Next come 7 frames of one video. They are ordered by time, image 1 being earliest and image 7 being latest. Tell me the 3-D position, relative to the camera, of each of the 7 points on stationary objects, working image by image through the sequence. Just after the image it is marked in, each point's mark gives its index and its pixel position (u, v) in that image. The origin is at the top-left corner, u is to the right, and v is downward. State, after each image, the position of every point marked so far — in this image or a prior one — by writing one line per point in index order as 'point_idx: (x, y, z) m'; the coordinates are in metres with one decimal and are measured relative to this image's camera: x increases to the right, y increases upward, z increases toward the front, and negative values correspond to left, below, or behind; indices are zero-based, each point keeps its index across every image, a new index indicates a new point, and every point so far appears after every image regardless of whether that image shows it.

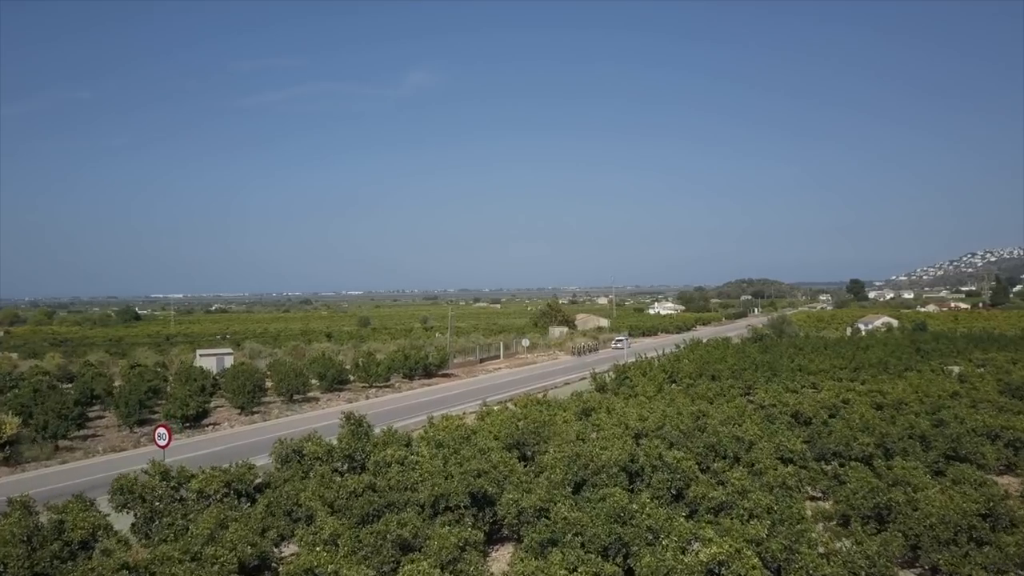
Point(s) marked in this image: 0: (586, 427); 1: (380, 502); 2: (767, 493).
0: (+2.0, -3.8, +18.1) m
1: (-2.3, -3.8, +11.9) m
2: (+4.7, -3.8, +12.3) m
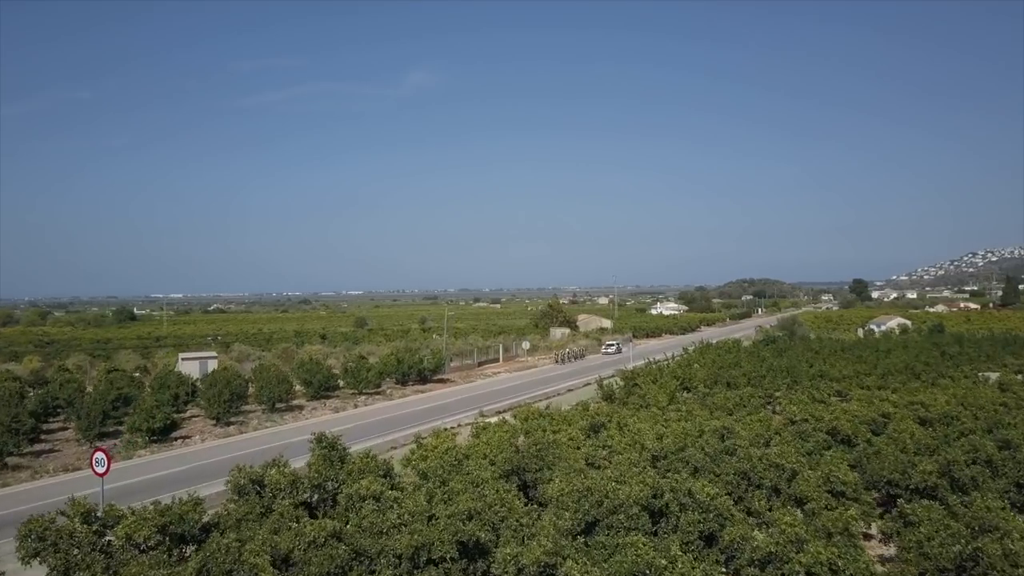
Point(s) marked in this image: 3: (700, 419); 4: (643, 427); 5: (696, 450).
0: (+2.0, -3.8, +15.7) m
1: (-2.4, -3.8, +9.6) m
2: (+4.7, -3.8, +10.0) m
3: (+5.6, -3.9, +19.8) m
4: (+3.6, -3.8, +18.4) m
5: (+4.2, -3.7, +15.1) m
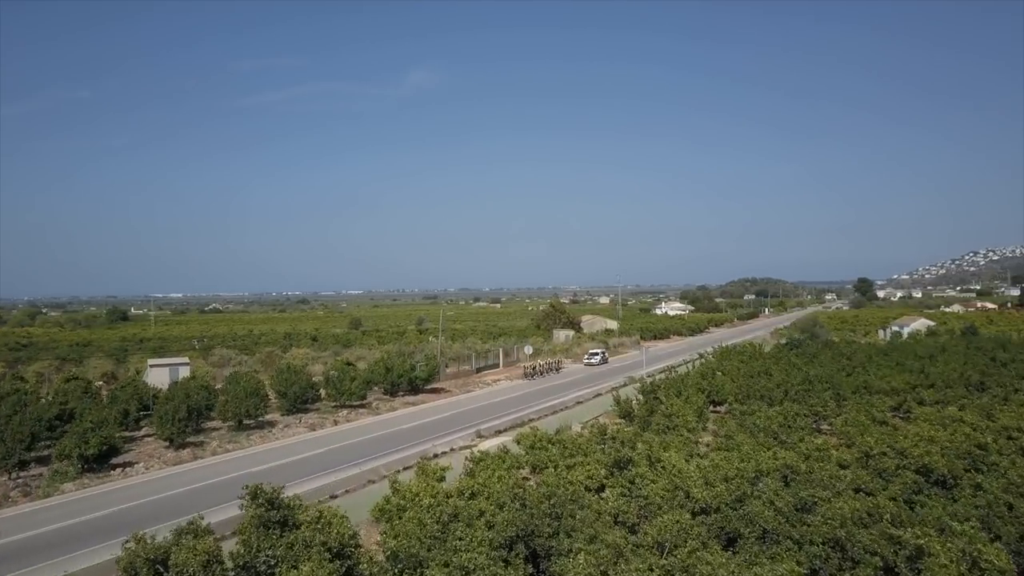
0: (+2.0, -3.8, +12.0) m
1: (-2.3, -3.8, +5.8) m
2: (+4.7, -3.8, +6.2) m
3: (+5.7, -3.9, +16.1) m
4: (+3.7, -3.8, +14.6) m
5: (+4.3, -3.7, +11.3) m
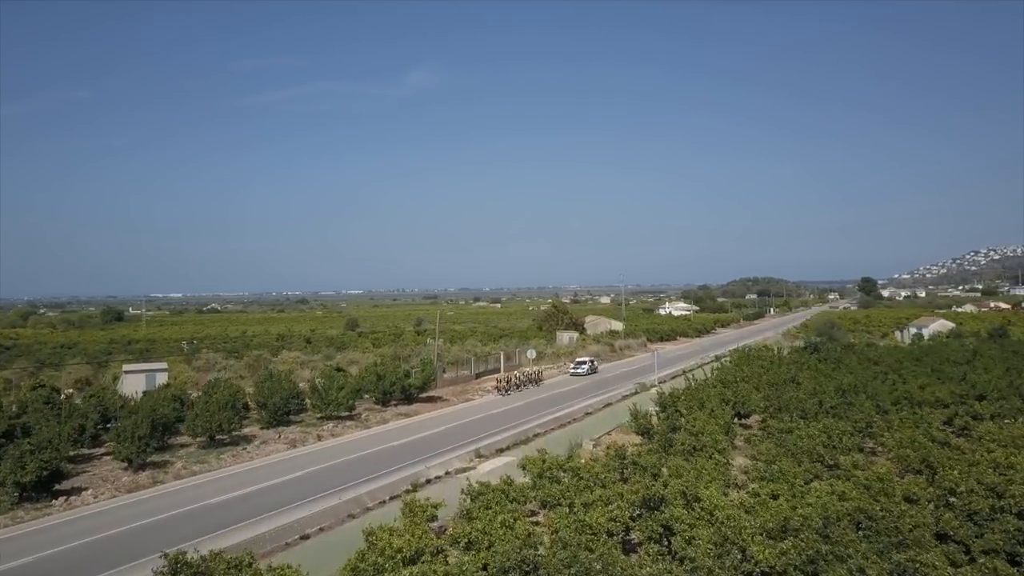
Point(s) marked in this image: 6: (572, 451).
0: (+2.1, -3.8, +9.3) m
1: (-2.2, -3.8, +3.1) m
2: (+4.8, -3.8, +3.5) m
3: (+5.8, -3.9, +13.4) m
4: (+3.8, -3.8, +11.9) m
5: (+4.4, -3.7, +8.7) m
6: (+1.7, -4.7, +19.0) m
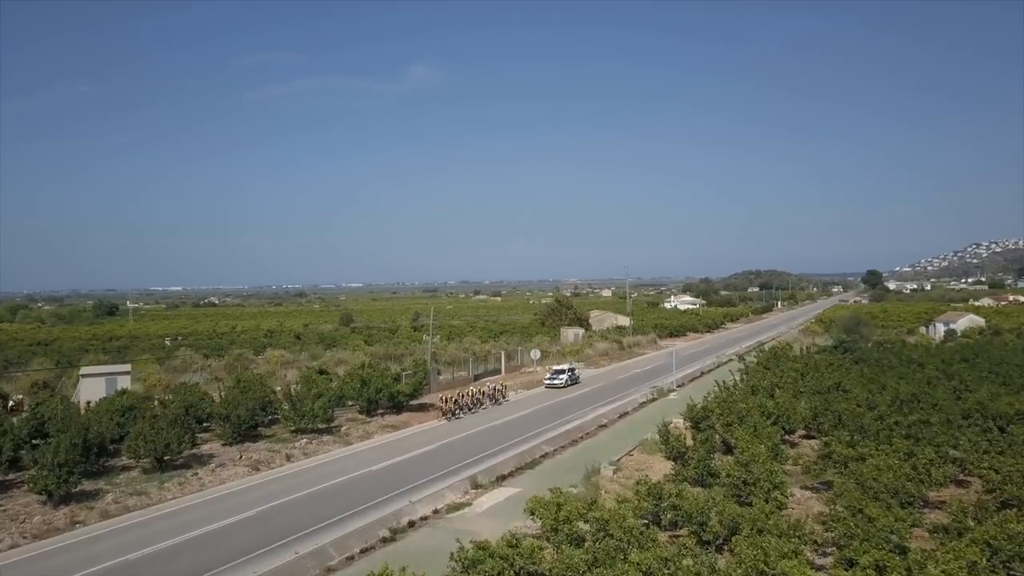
0: (+2.2, -3.7, +5.7) m
1: (-2.1, -3.8, -0.5) m
2: (+4.9, -3.8, -0.1) m
3: (+5.9, -3.8, +9.8) m
4: (+3.9, -3.7, +8.3) m
5: (+4.5, -3.6, +5.0) m
6: (+1.8, -4.6, +15.3) m
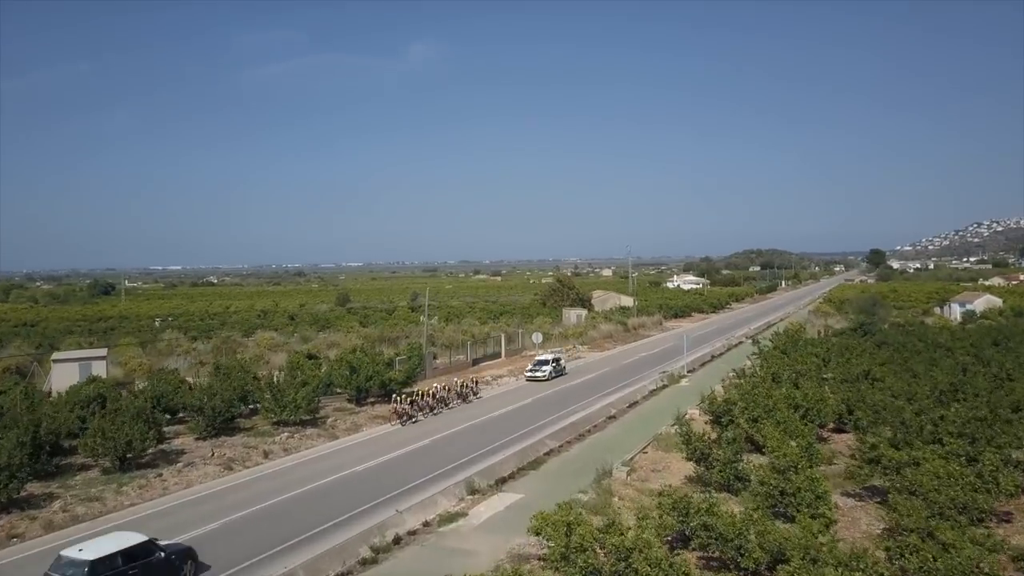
0: (+2.3, -3.6, +3.7) m
1: (-2.1, -3.9, -2.5) m
2: (+5.0, -3.8, -2.1) m
3: (+5.9, -3.6, +7.8) m
4: (+3.9, -3.5, +6.3) m
5: (+4.5, -3.5, +3.1) m
6: (+1.9, -4.1, +13.4) m
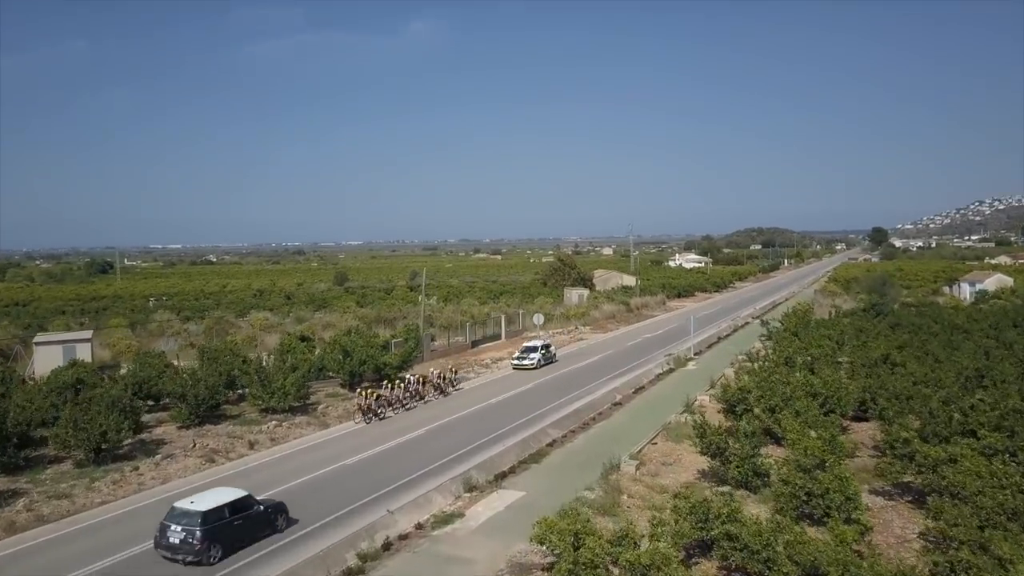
0: (+2.3, -3.6, +2.6) m
1: (-2.0, -4.1, -3.5) m
2: (+5.0, -4.0, -3.2) m
3: (+5.9, -3.4, +6.7) m
4: (+3.9, -3.4, +5.2) m
5: (+4.5, -3.5, +2.0) m
6: (+1.9, -3.8, +12.3) m
